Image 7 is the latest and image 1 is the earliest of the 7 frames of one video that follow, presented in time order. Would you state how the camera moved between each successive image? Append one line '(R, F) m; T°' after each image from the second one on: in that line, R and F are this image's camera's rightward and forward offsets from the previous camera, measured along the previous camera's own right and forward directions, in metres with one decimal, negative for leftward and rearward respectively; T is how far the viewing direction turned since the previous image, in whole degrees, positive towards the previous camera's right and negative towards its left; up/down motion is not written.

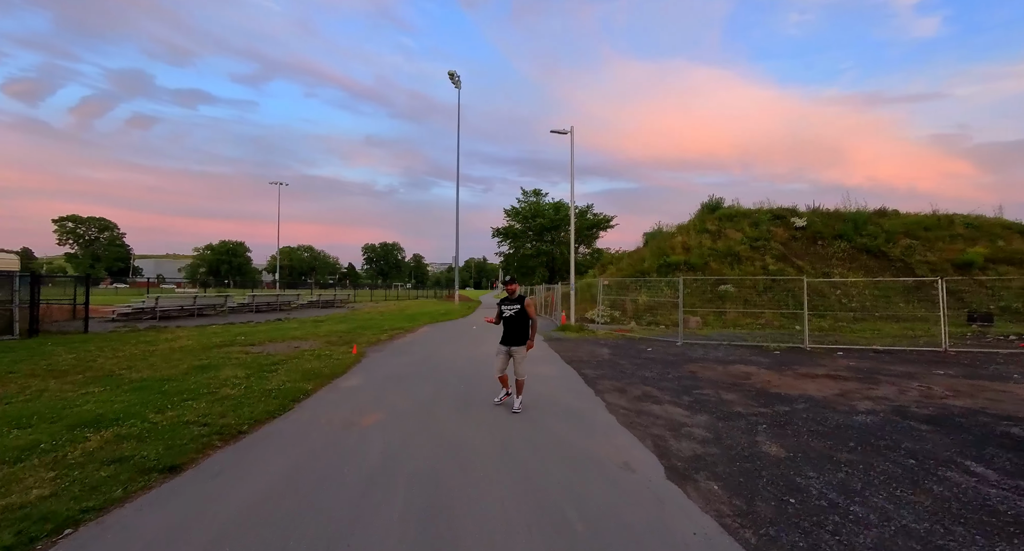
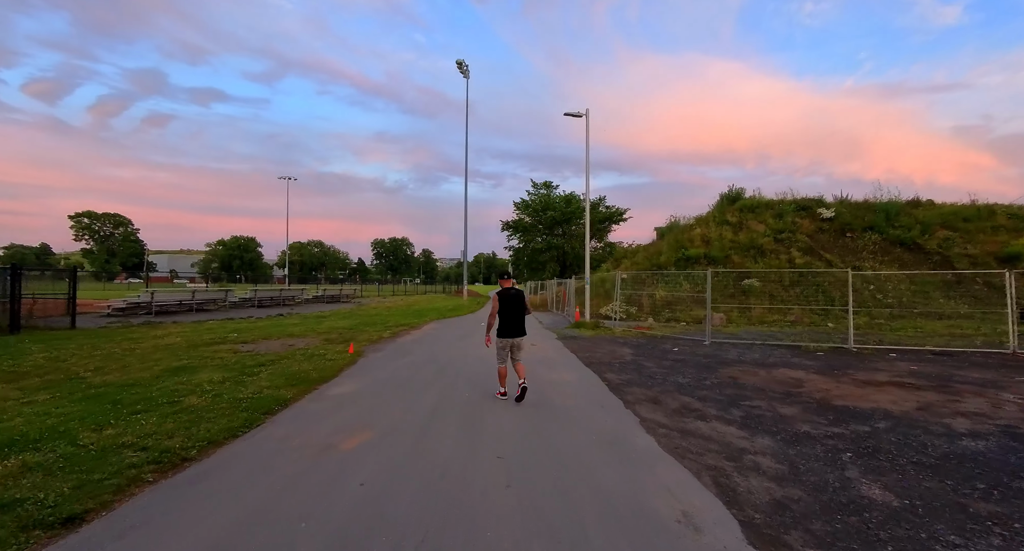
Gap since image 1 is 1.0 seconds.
(-0.1, +1.1) m; -1°
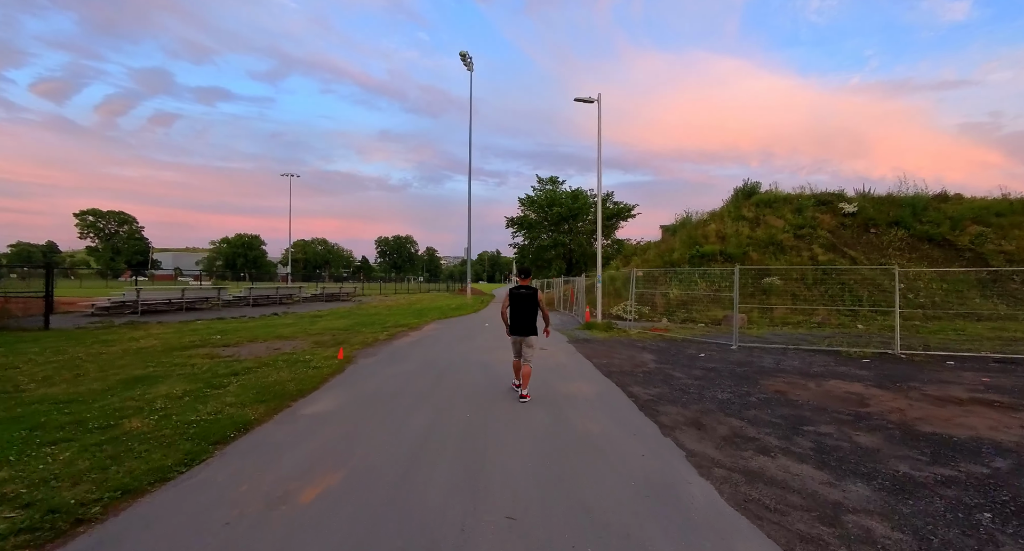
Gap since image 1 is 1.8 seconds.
(-0.1, +1.1) m; -1°
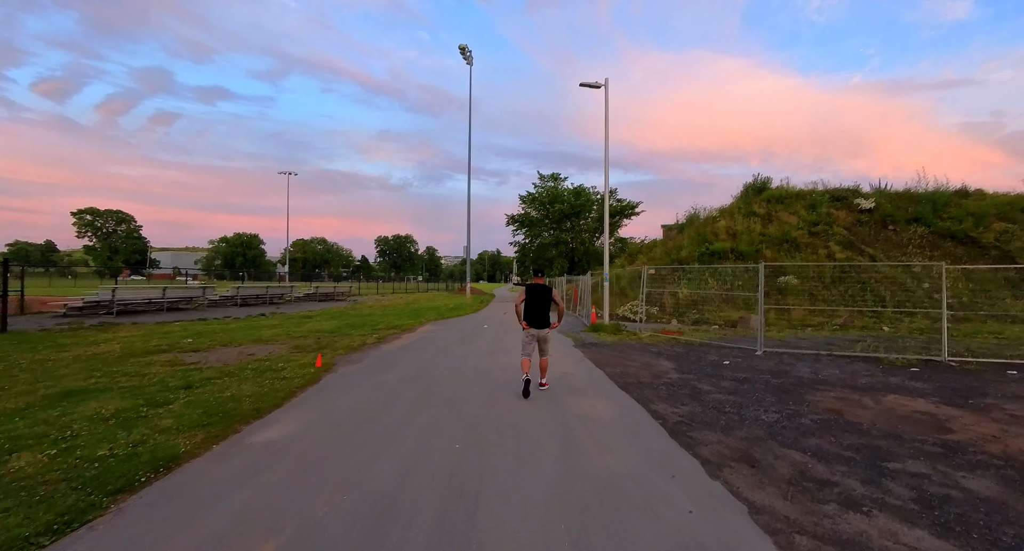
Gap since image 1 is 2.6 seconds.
(0.0, +1.1) m; 0°
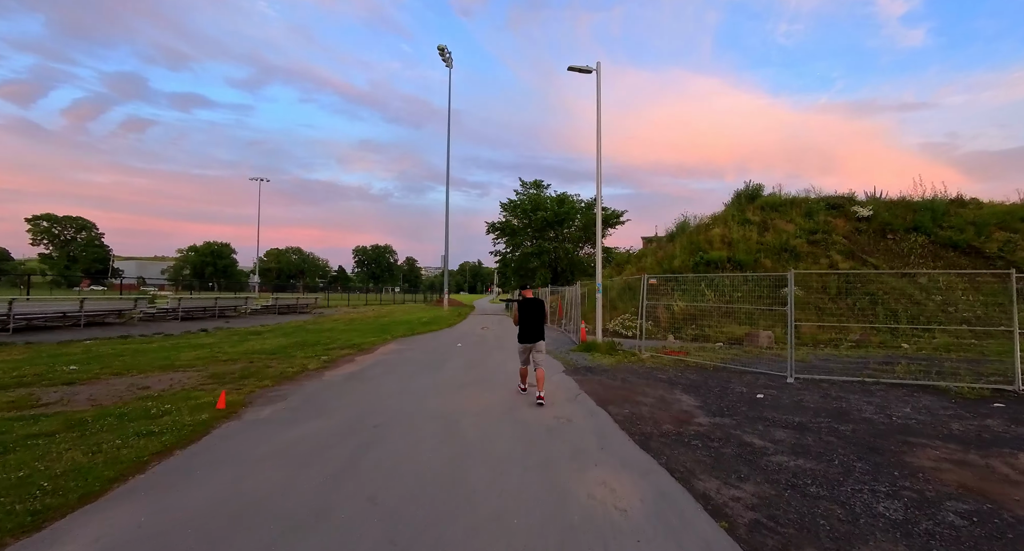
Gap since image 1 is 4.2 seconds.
(+0.1, +2.0) m; +3°
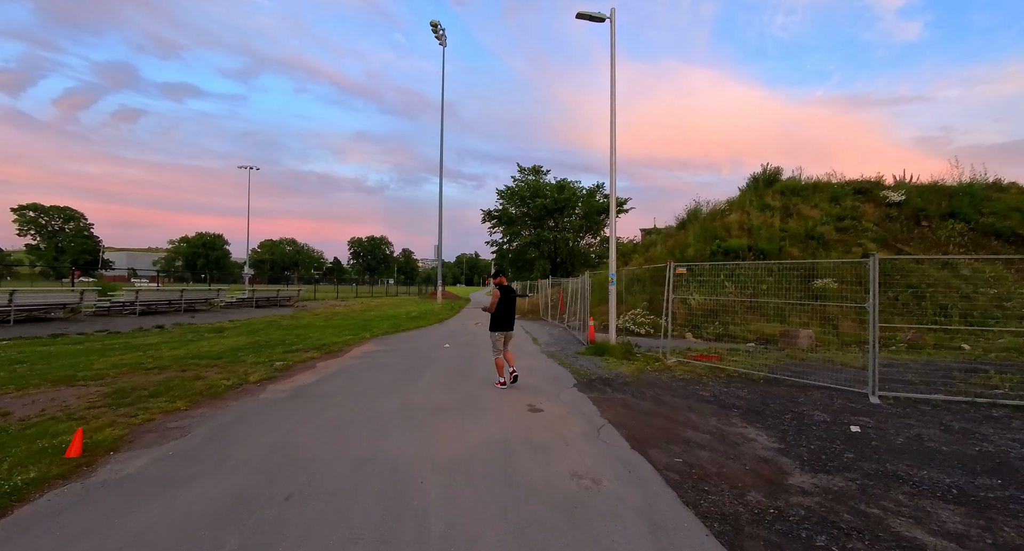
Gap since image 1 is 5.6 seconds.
(0.0, +2.0) m; 0°
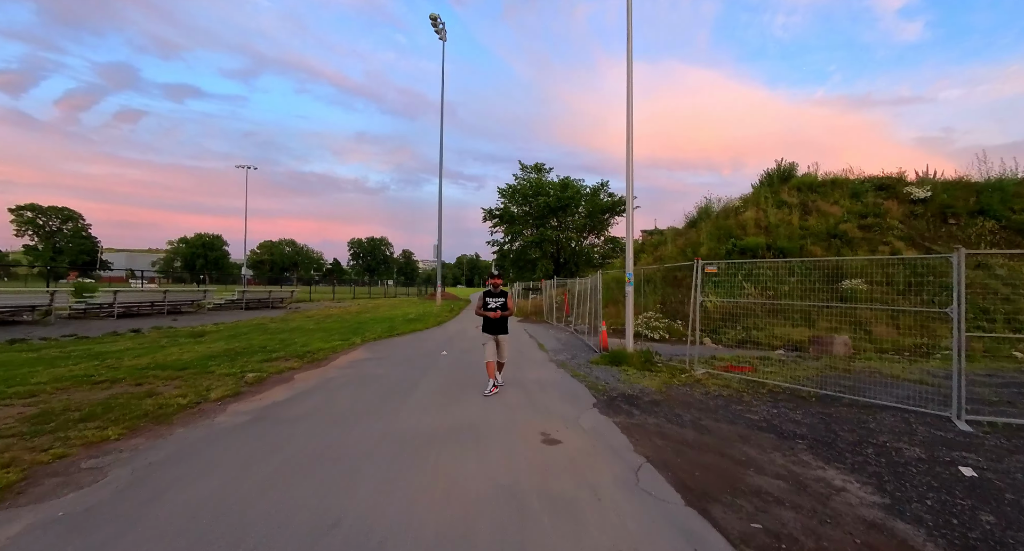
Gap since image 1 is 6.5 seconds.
(-0.1, +1.1) m; 0°
